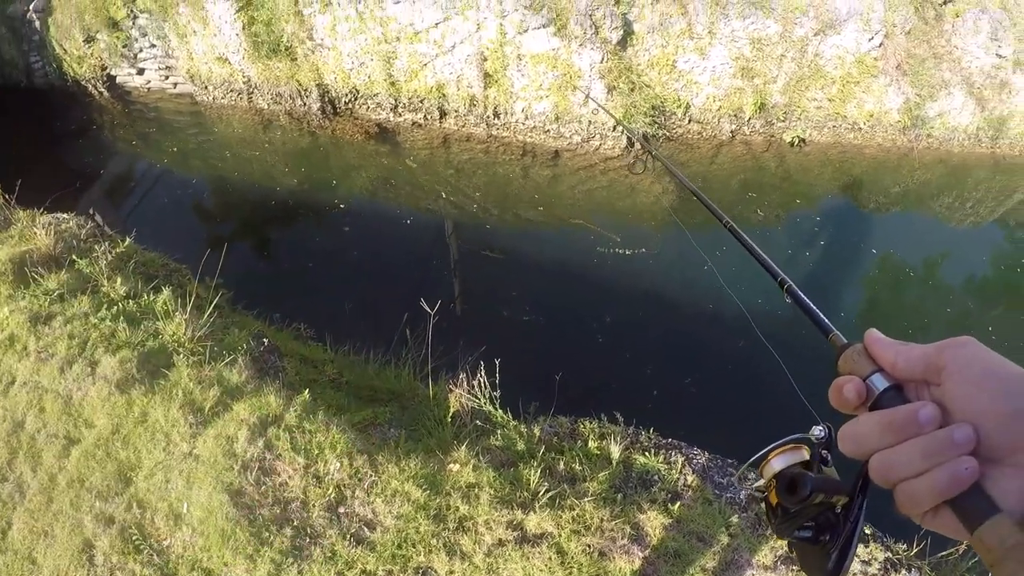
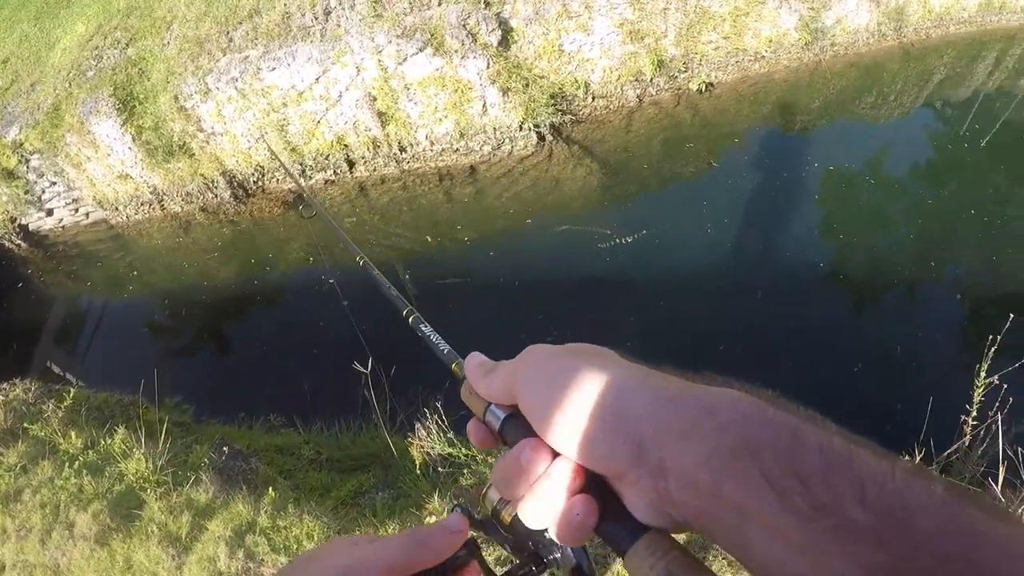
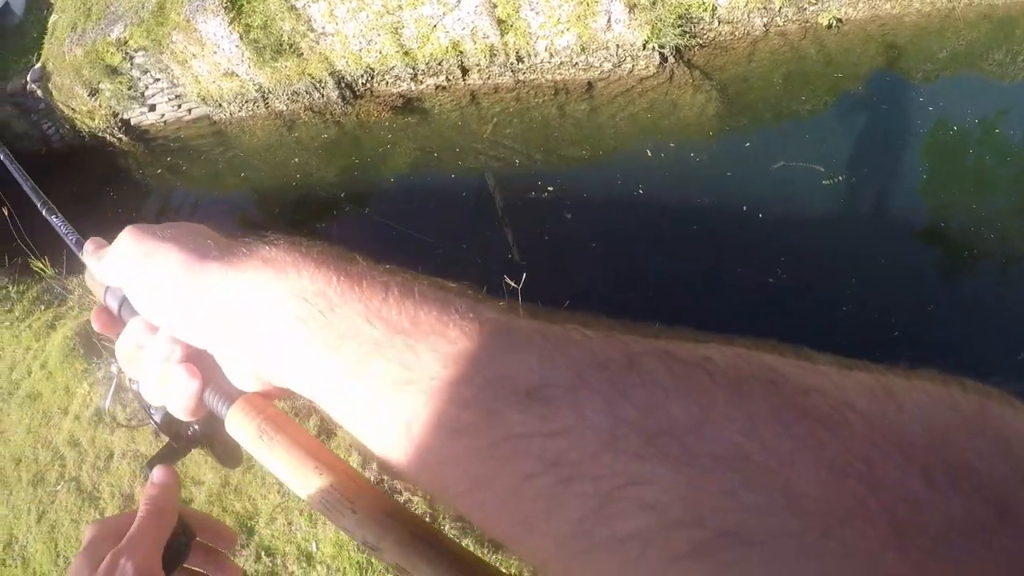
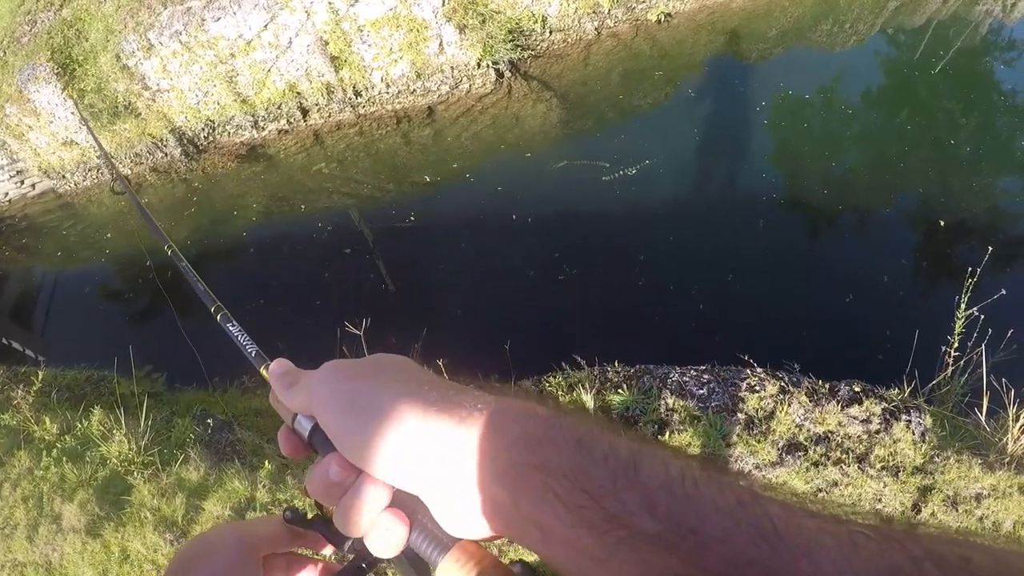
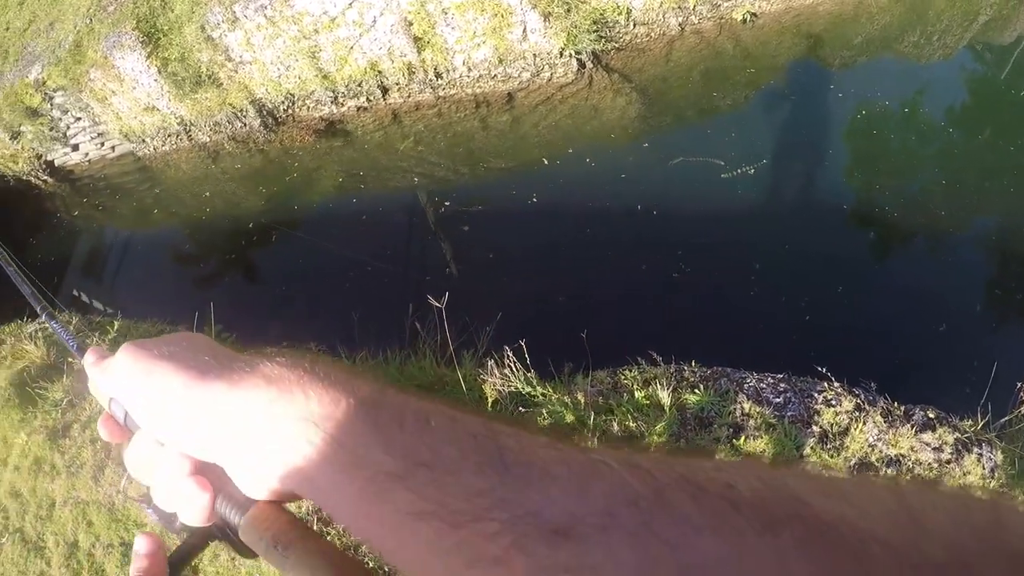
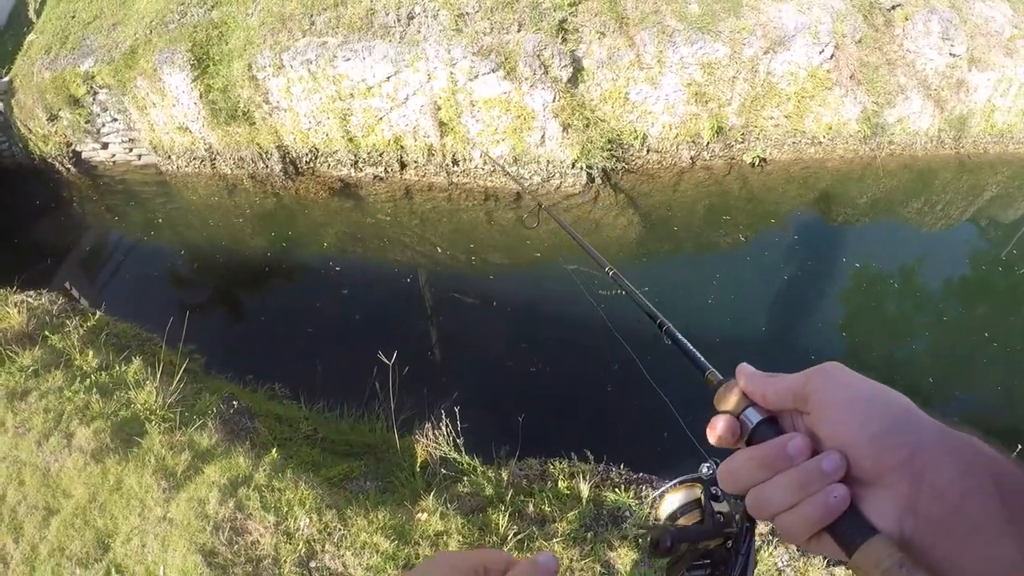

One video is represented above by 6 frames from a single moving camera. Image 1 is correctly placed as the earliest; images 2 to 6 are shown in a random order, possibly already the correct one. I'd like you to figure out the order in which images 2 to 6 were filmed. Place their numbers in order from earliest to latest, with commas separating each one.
6, 2, 4, 5, 3
